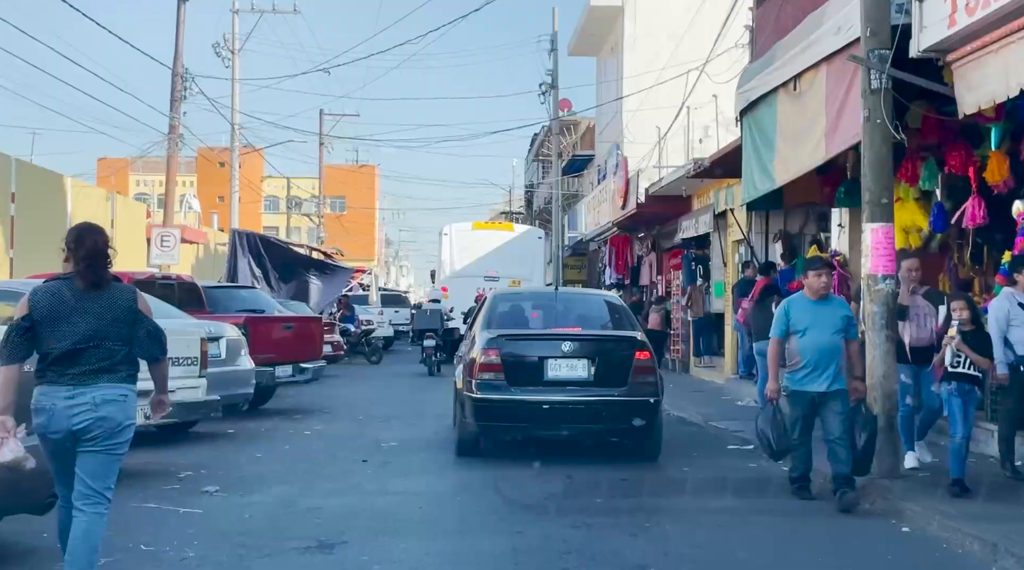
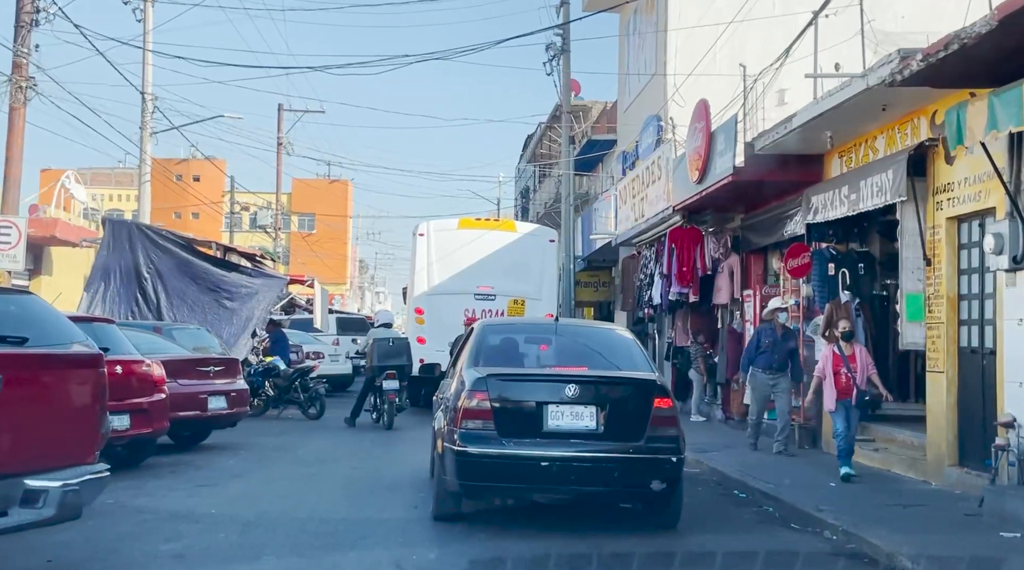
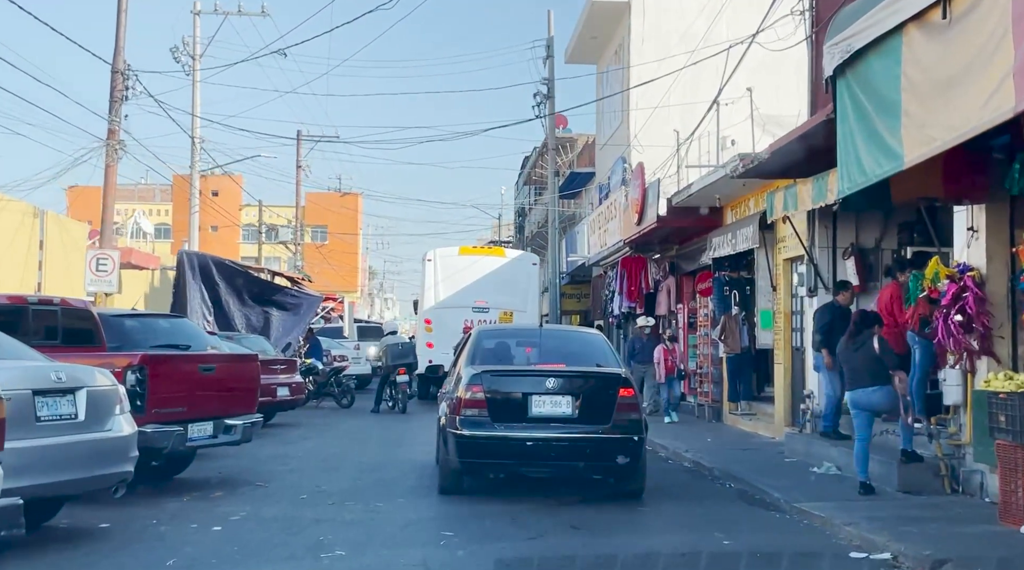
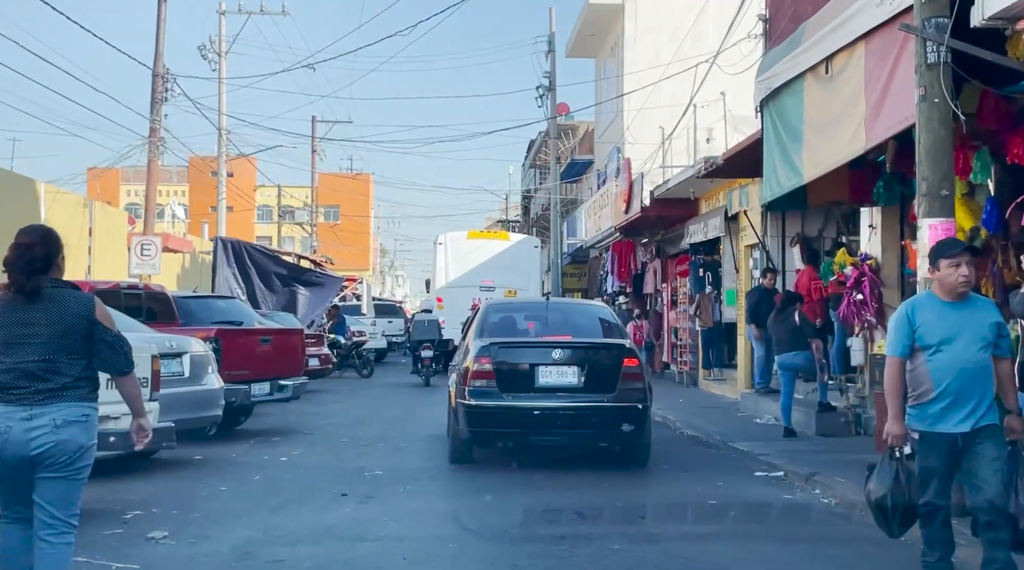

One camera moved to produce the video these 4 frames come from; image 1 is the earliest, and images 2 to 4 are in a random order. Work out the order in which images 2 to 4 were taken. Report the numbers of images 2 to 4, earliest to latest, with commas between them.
4, 3, 2
